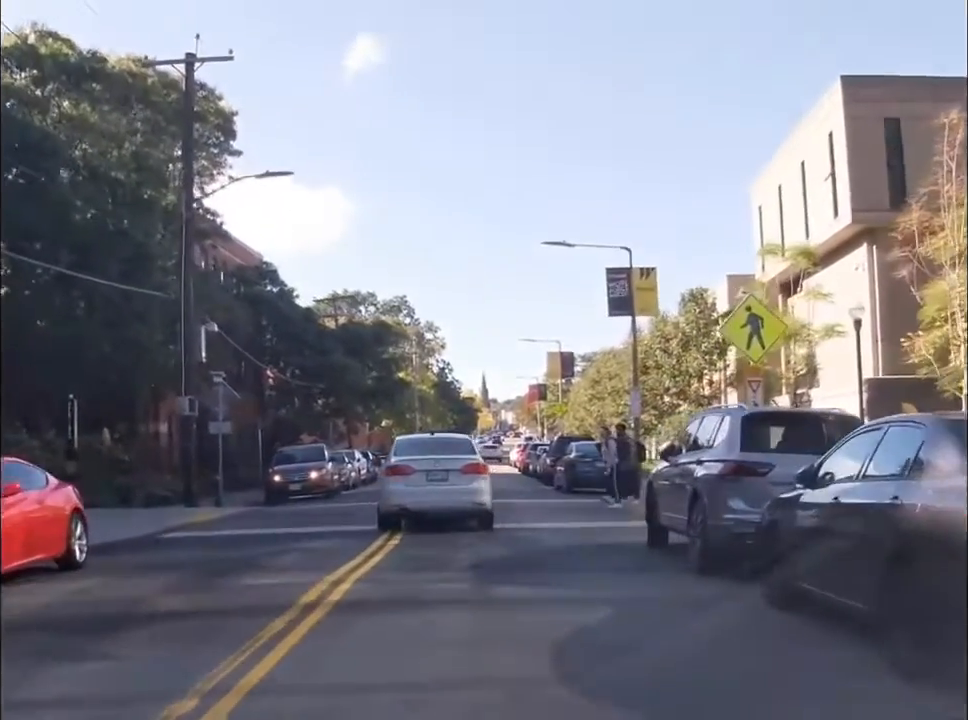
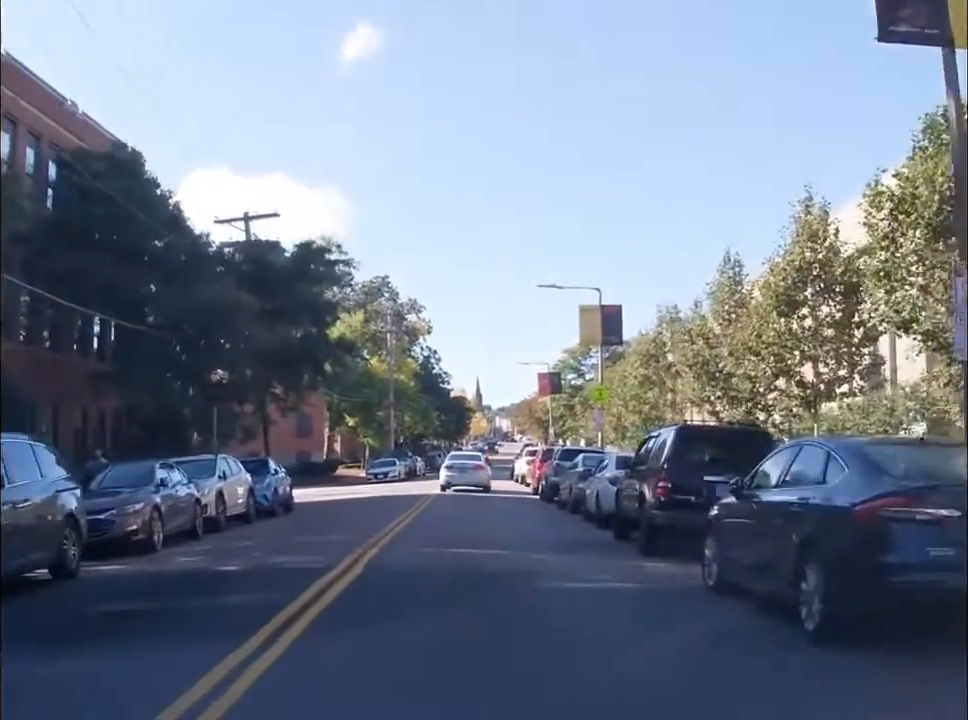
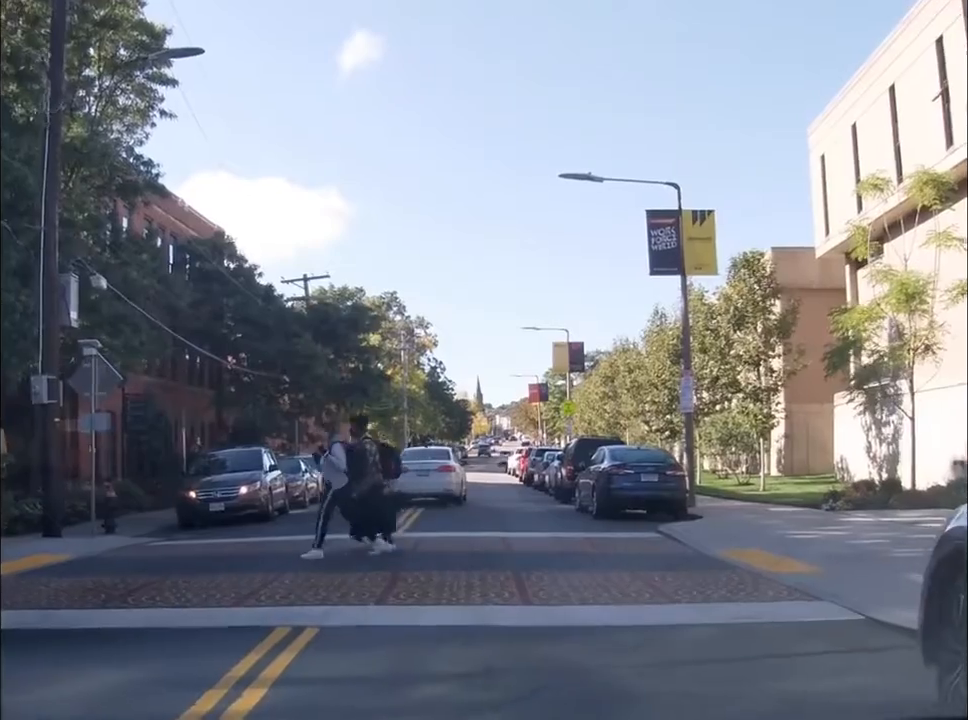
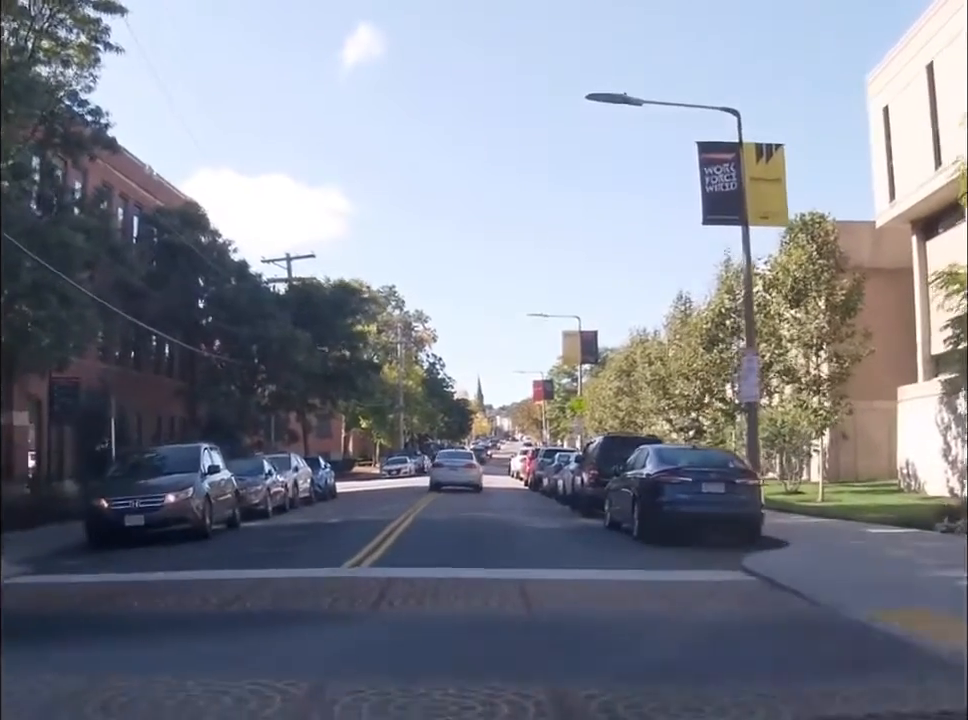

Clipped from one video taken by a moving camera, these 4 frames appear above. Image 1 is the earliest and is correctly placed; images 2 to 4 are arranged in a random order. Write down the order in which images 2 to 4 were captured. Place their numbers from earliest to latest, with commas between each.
3, 4, 2
